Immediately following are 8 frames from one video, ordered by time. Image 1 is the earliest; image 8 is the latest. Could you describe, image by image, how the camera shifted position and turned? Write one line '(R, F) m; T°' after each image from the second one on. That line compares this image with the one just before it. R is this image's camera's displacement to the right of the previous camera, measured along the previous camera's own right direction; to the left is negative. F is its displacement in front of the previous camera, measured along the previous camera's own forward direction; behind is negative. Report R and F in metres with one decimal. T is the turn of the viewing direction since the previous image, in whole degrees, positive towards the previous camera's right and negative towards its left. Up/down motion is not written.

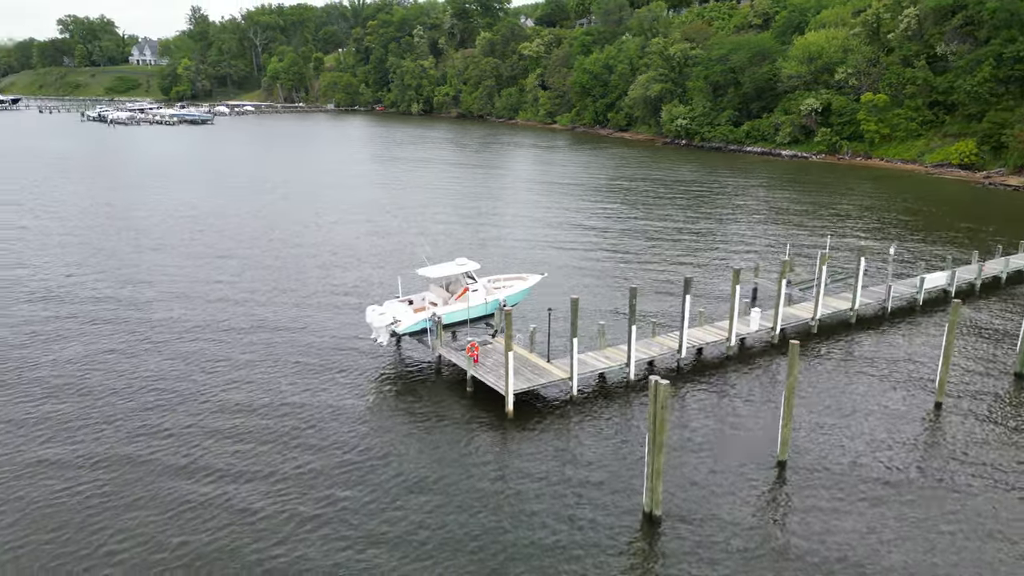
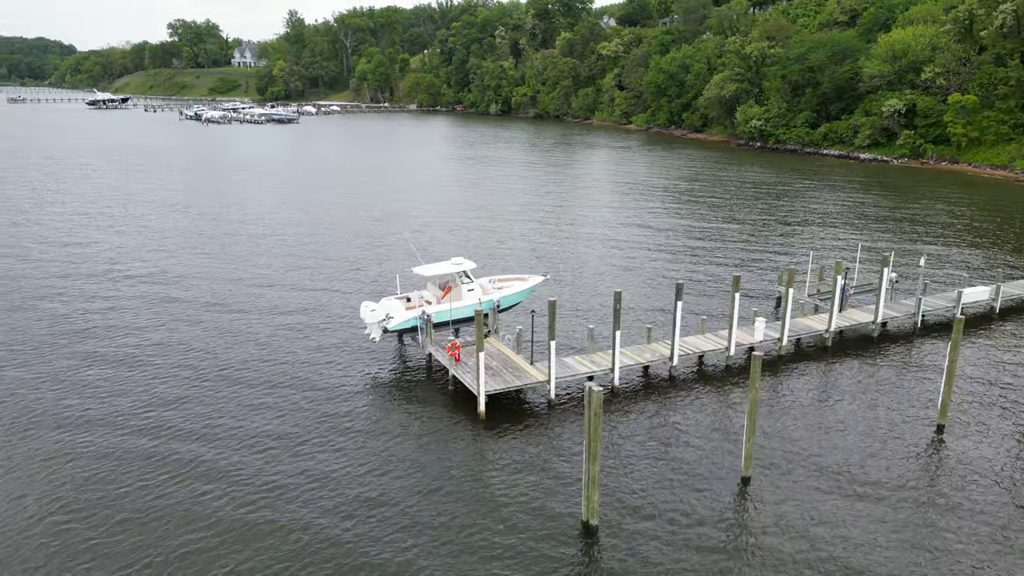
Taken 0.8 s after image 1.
(+3.5, +0.2) m; -6°
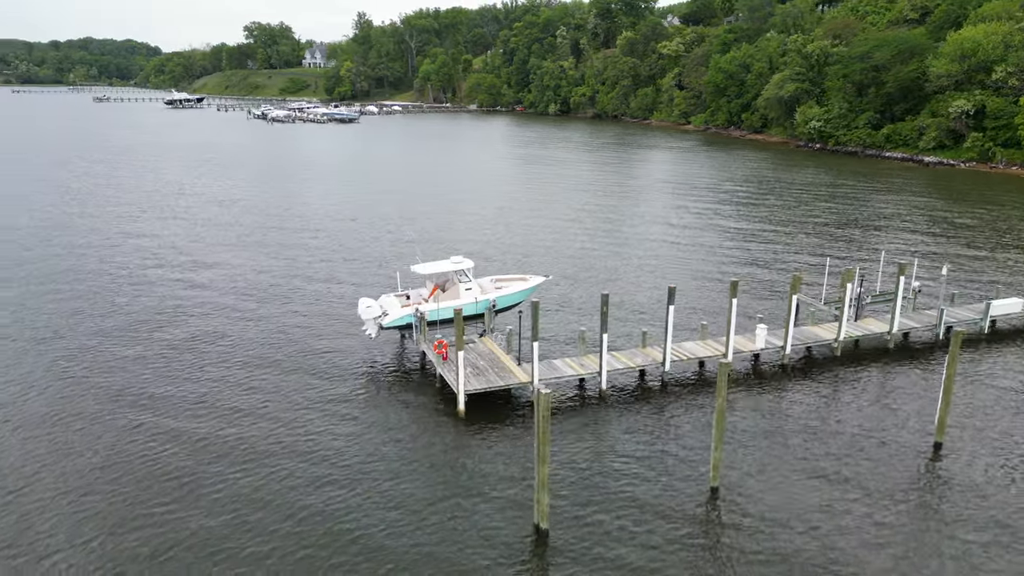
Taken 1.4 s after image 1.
(+2.6, +0.1) m; -5°
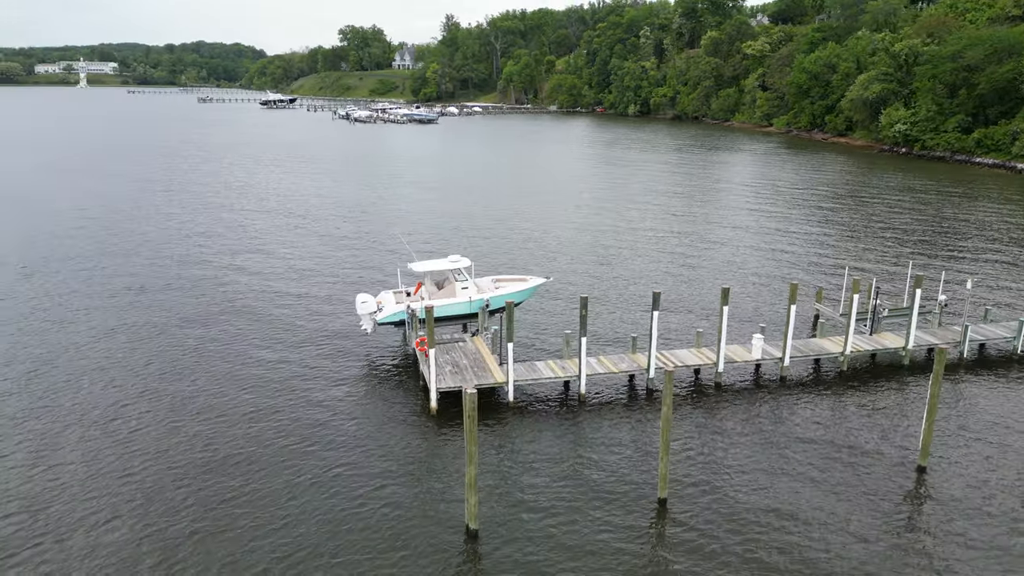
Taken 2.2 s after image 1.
(+3.6, +0.1) m; -7°
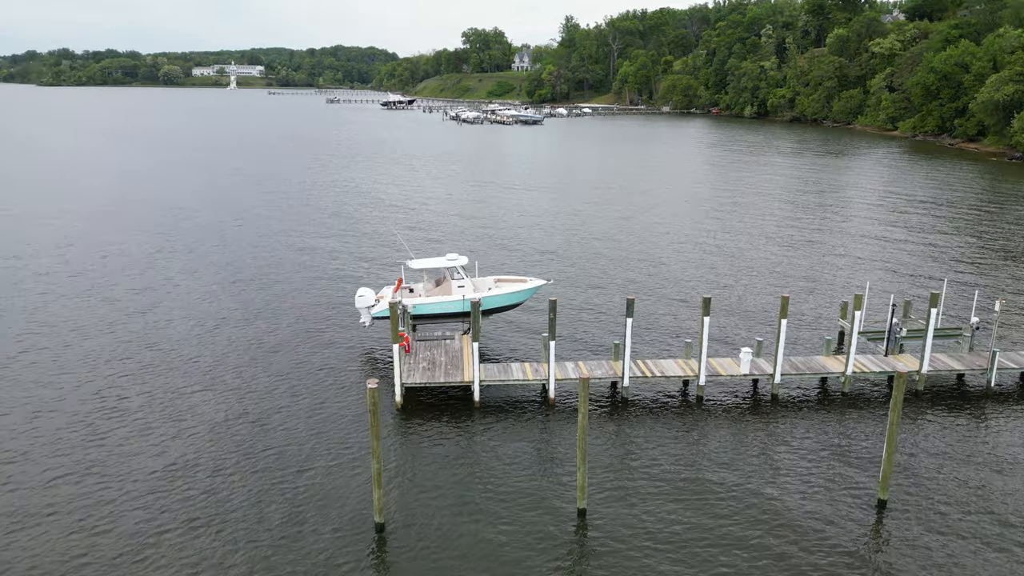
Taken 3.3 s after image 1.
(+4.9, +0.3) m; -9°
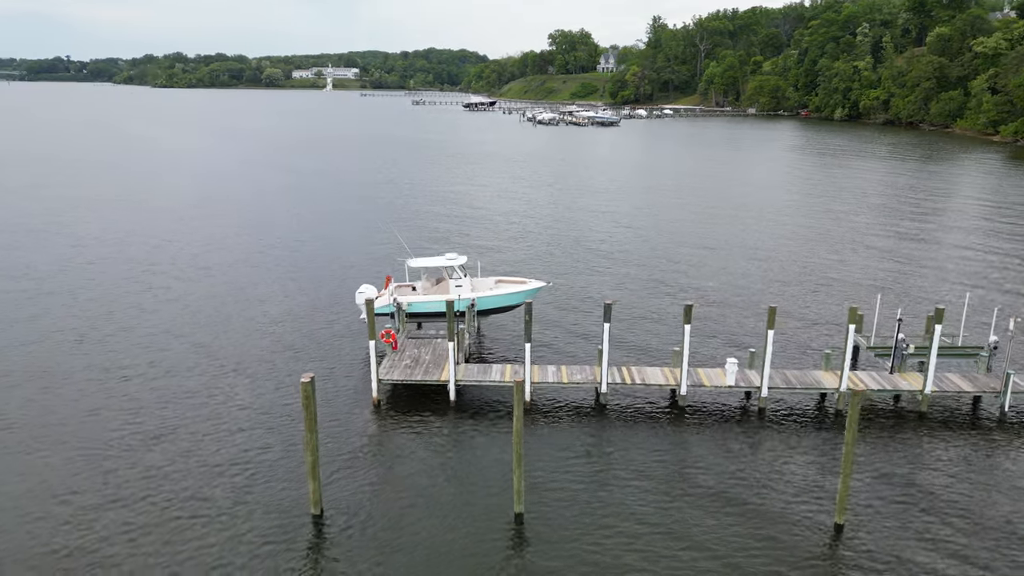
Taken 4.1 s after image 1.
(+3.6, +0.2) m; -7°
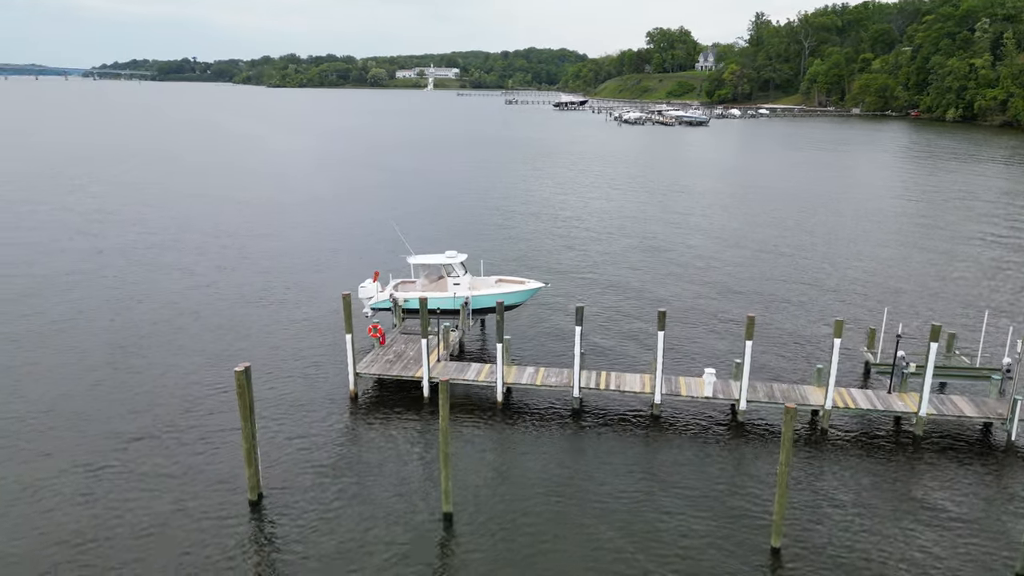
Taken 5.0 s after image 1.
(+4.0, +0.4) m; -7°
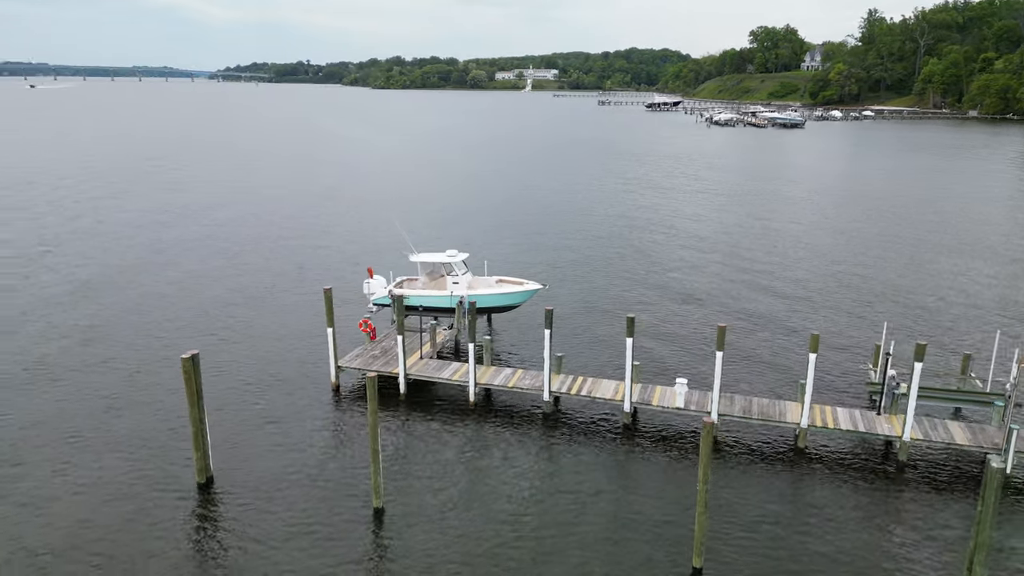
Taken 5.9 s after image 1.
(+4.0, +0.4) m; -7°
